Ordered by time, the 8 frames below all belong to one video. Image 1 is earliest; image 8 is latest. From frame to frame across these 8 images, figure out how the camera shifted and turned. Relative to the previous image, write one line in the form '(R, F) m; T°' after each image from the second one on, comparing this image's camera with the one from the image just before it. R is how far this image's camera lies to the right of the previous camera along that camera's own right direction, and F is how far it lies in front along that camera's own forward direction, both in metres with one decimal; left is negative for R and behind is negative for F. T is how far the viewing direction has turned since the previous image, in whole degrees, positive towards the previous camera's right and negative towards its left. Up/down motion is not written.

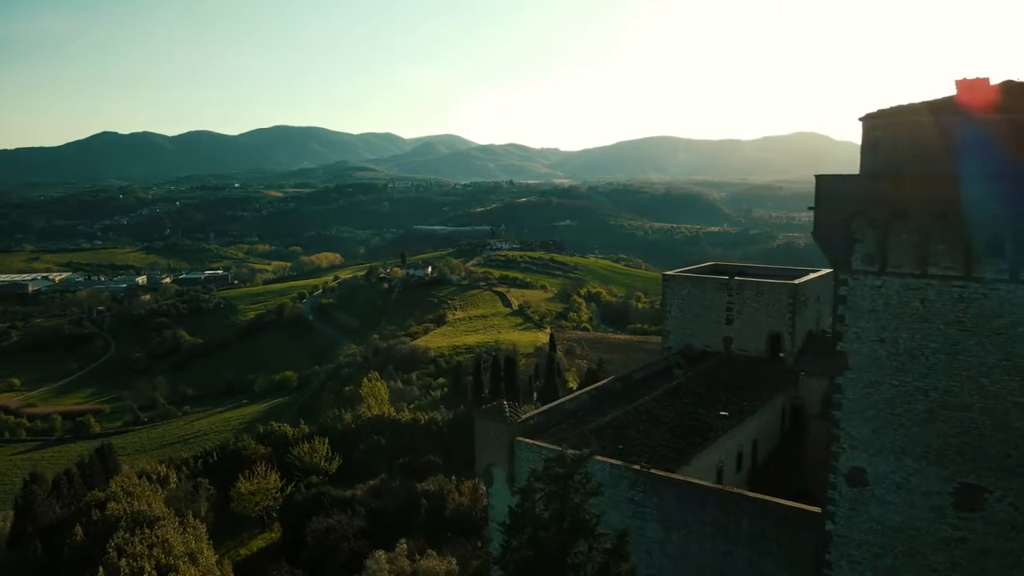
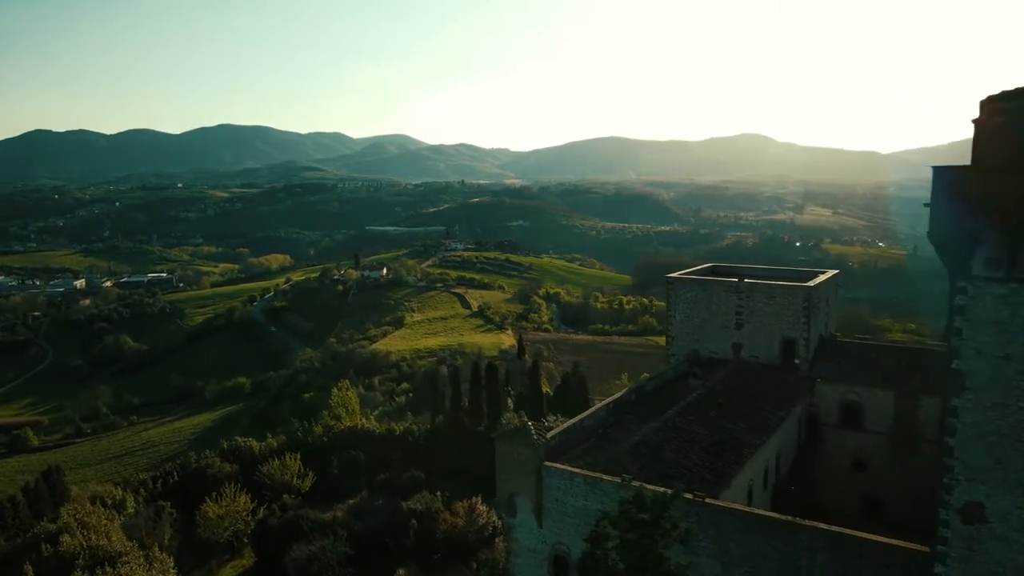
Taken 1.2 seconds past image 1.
(-0.5, +0.6) m; +4°
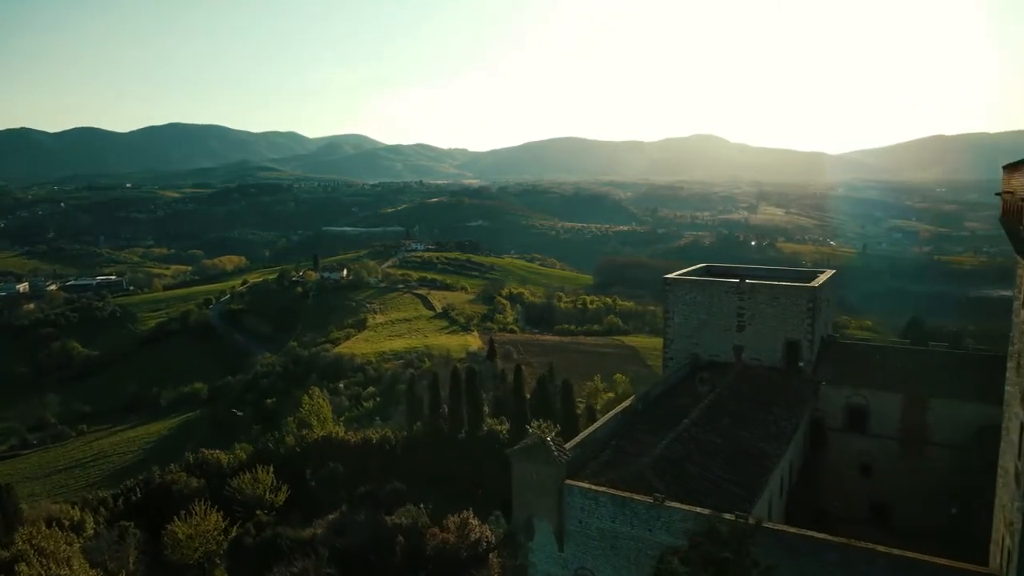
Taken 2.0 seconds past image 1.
(-0.4, +0.4) m; +3°
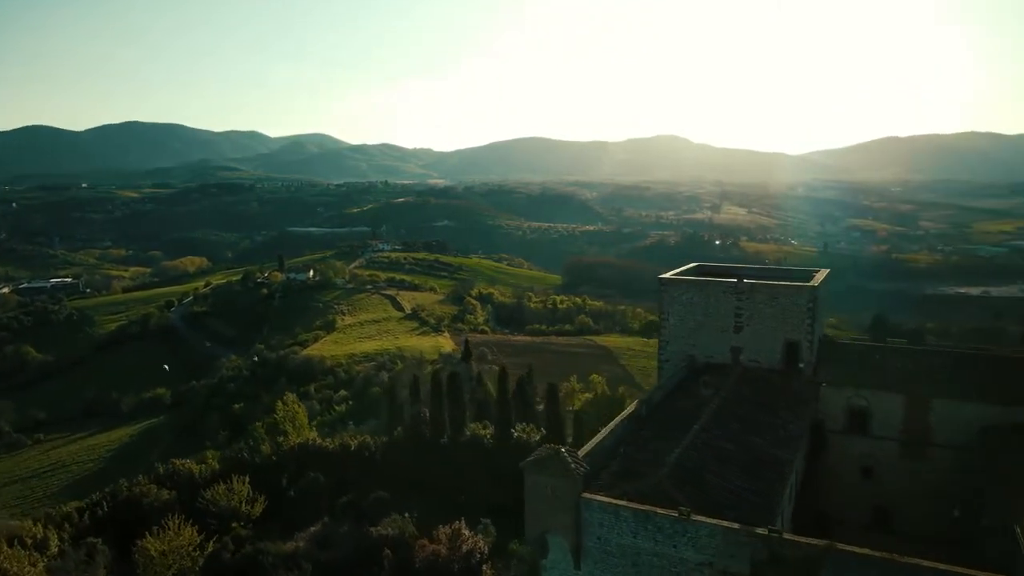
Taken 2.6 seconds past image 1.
(-0.3, +0.3) m; +3°
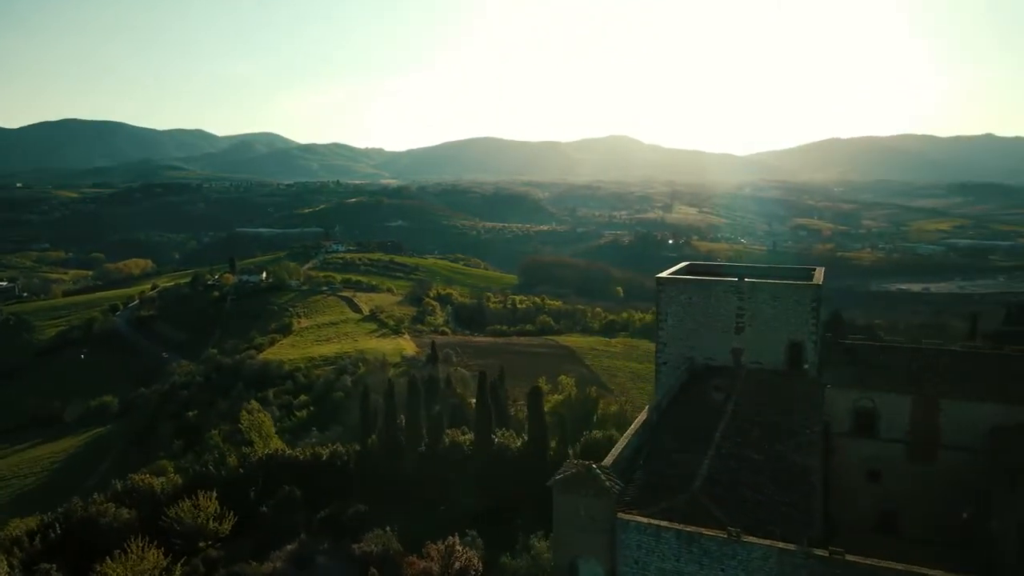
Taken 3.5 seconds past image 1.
(-0.4, +0.4) m; +4°
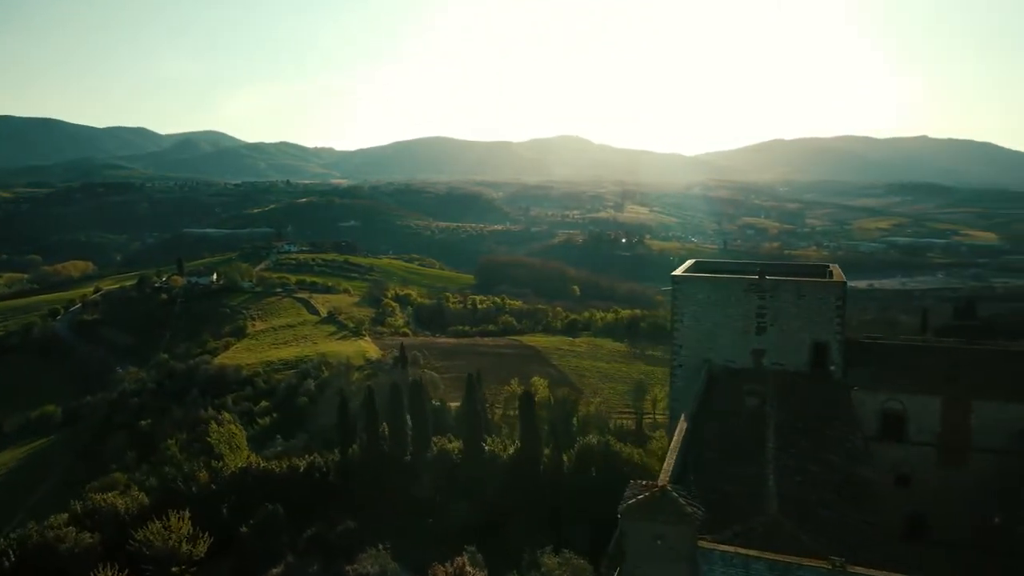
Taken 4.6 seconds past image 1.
(-0.5, +0.5) m; +4°
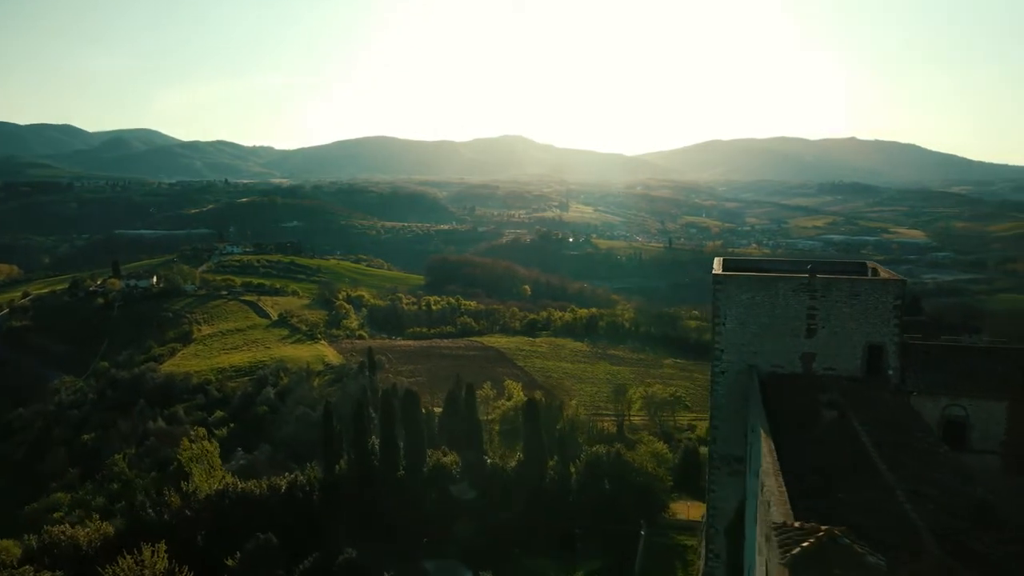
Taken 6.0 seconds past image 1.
(-0.7, +0.7) m; +4°
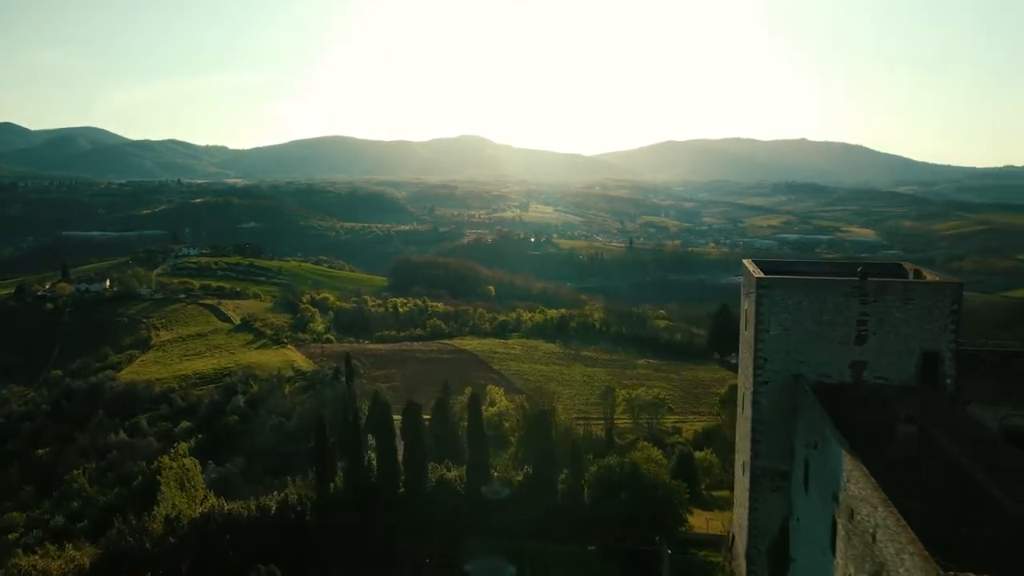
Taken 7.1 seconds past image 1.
(-0.6, +0.5) m; +3°
